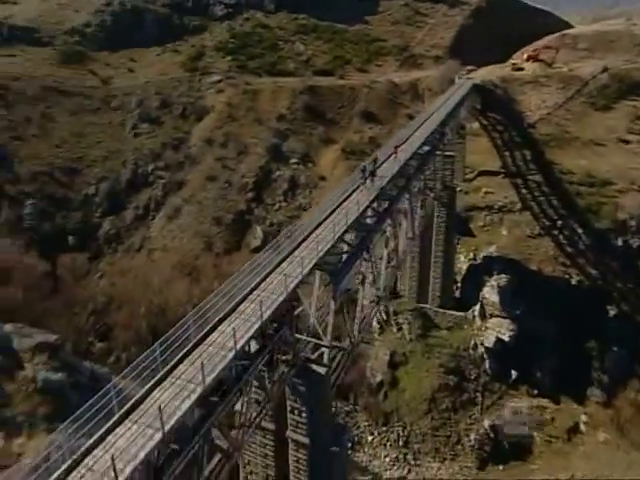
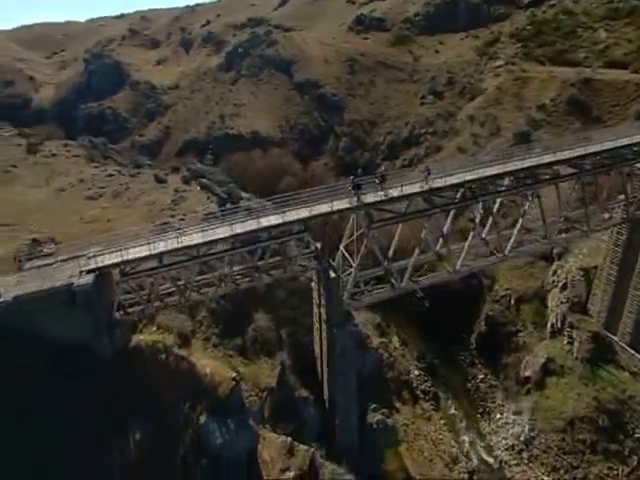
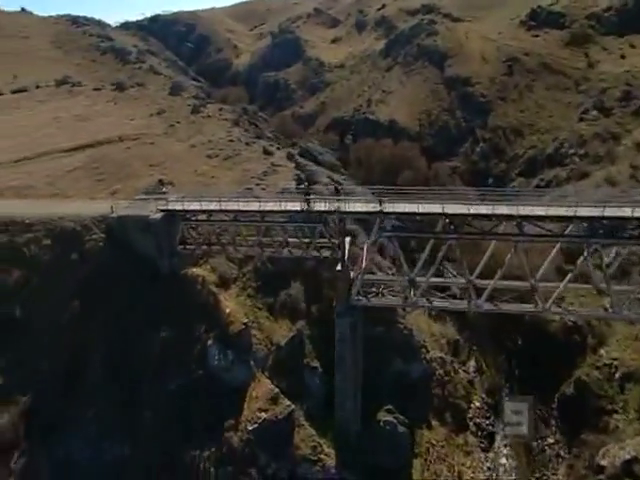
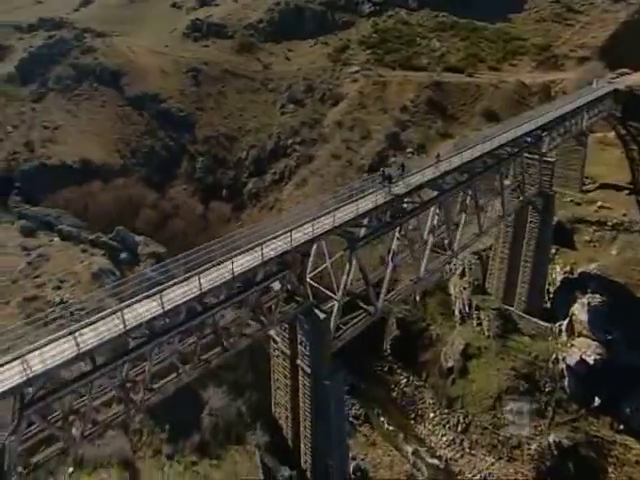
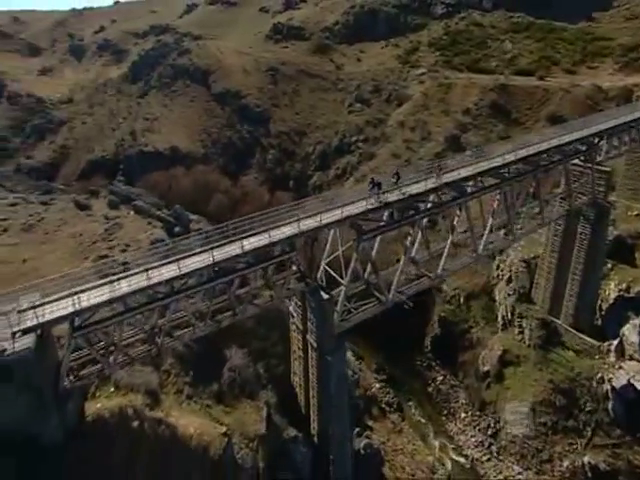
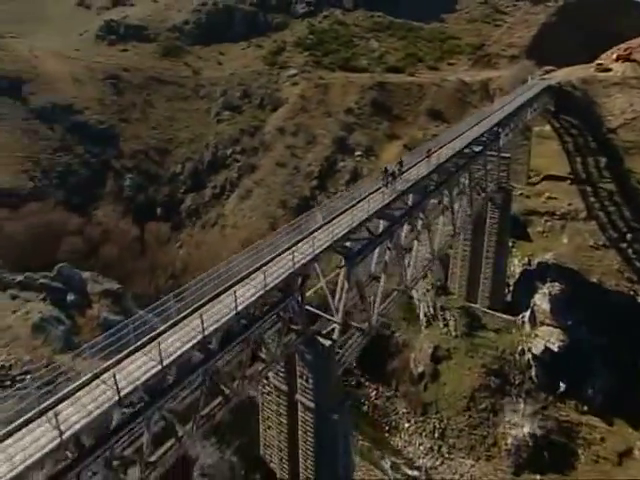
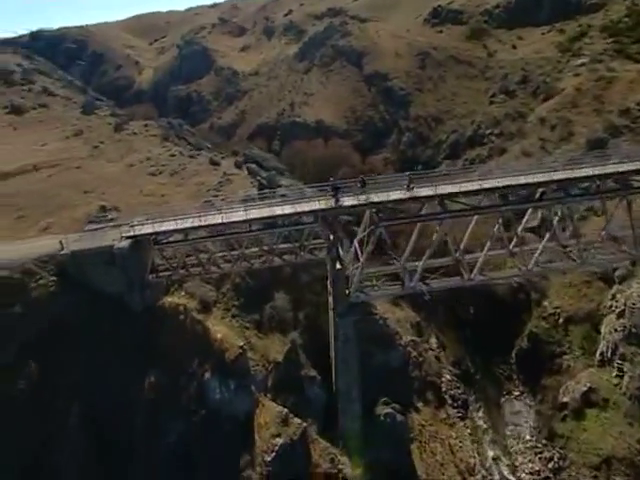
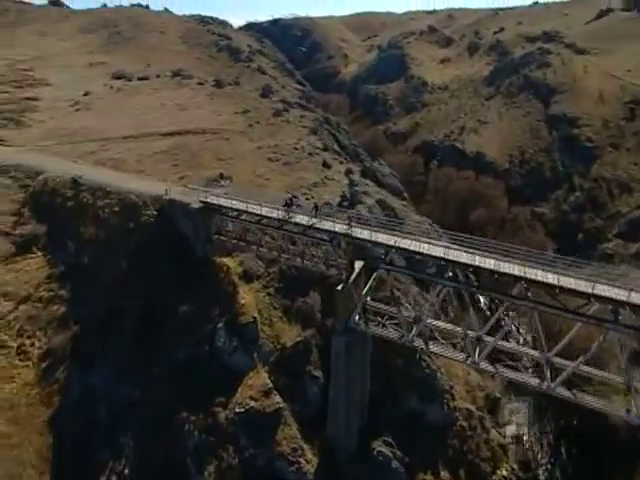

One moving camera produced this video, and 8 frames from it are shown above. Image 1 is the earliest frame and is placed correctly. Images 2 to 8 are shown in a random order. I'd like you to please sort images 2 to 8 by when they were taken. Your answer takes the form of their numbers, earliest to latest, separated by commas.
6, 4, 5, 2, 7, 3, 8
